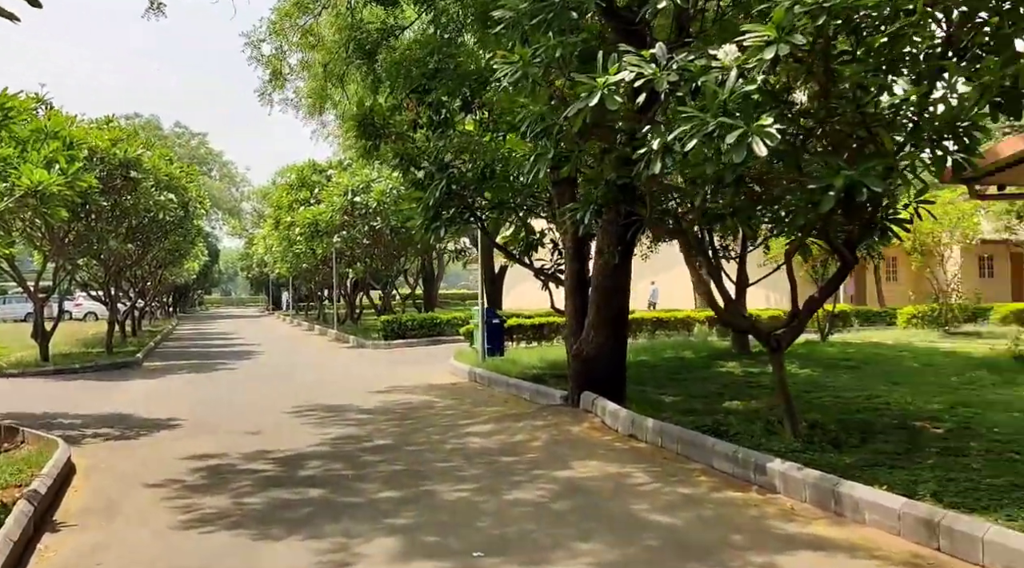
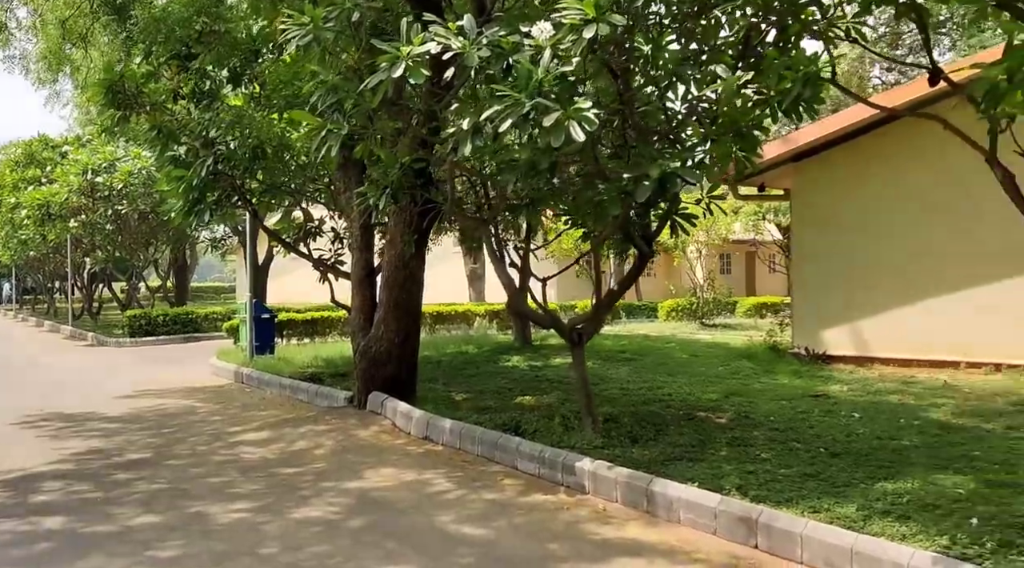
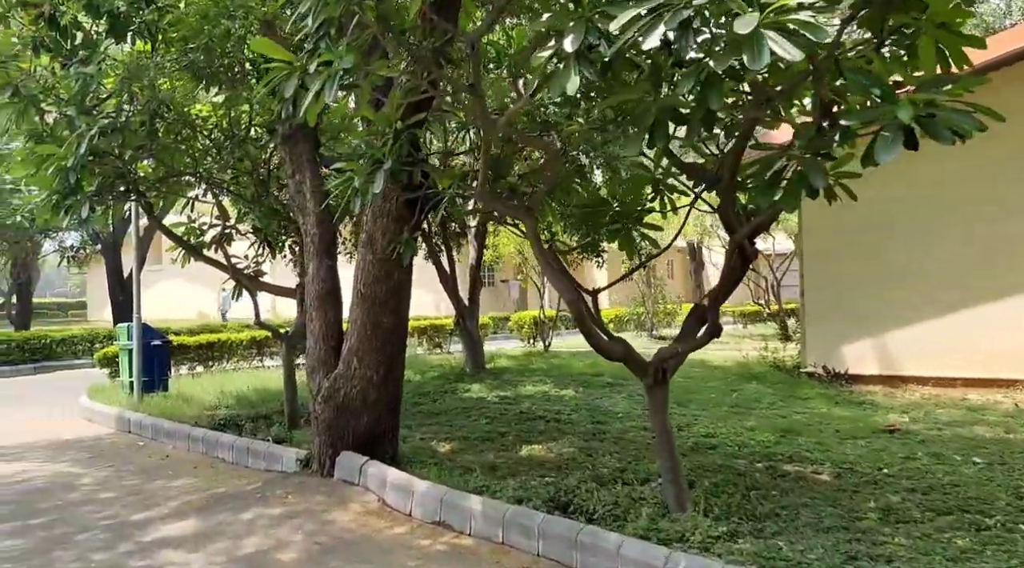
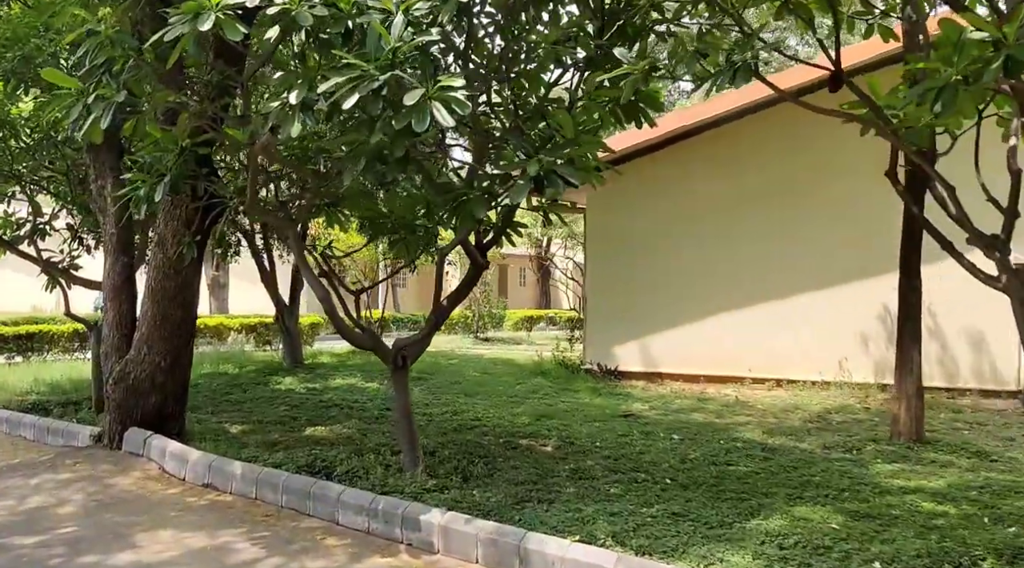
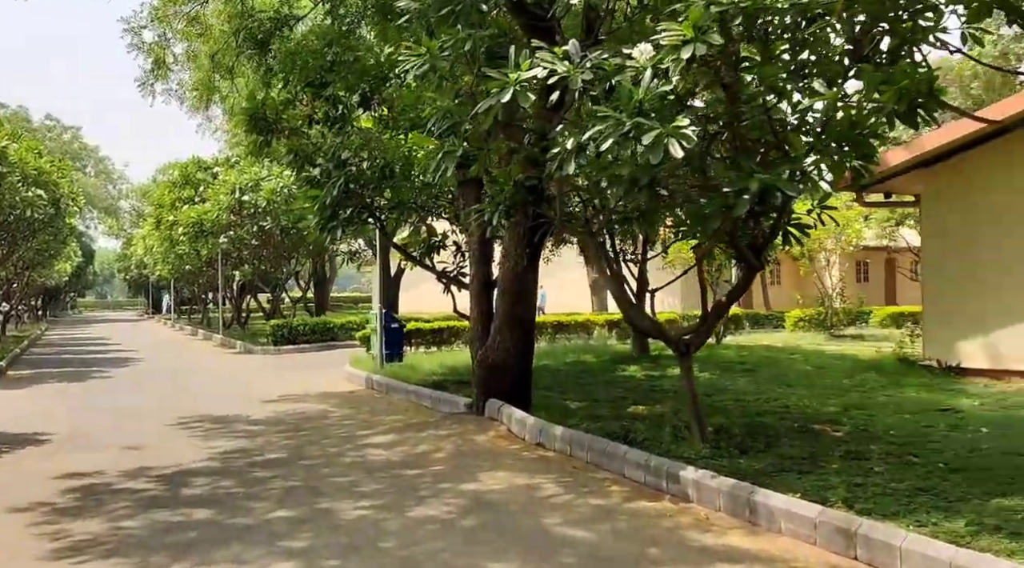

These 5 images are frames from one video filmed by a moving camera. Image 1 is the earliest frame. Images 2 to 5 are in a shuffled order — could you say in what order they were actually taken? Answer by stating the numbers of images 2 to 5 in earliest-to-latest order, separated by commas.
5, 2, 4, 3
